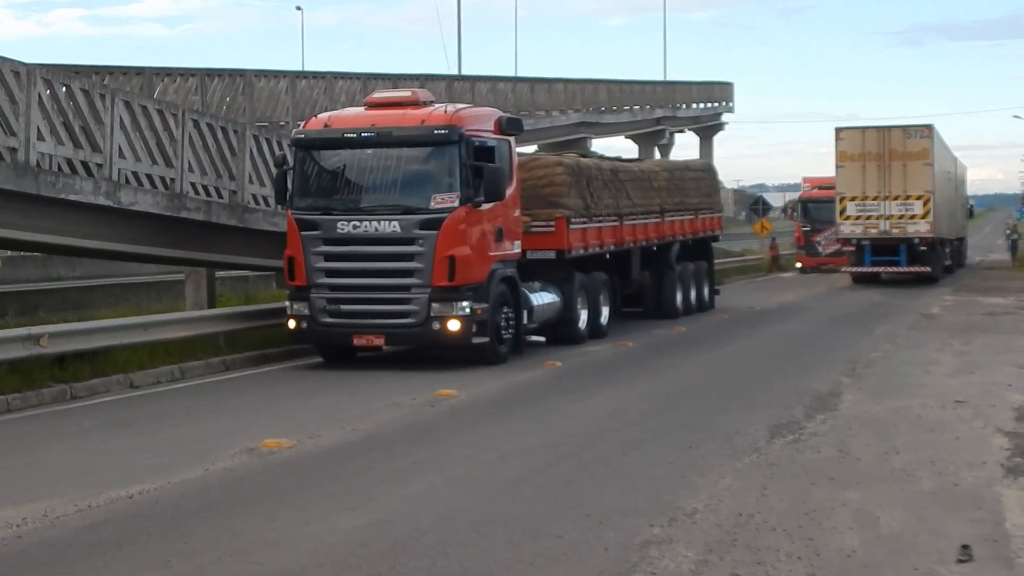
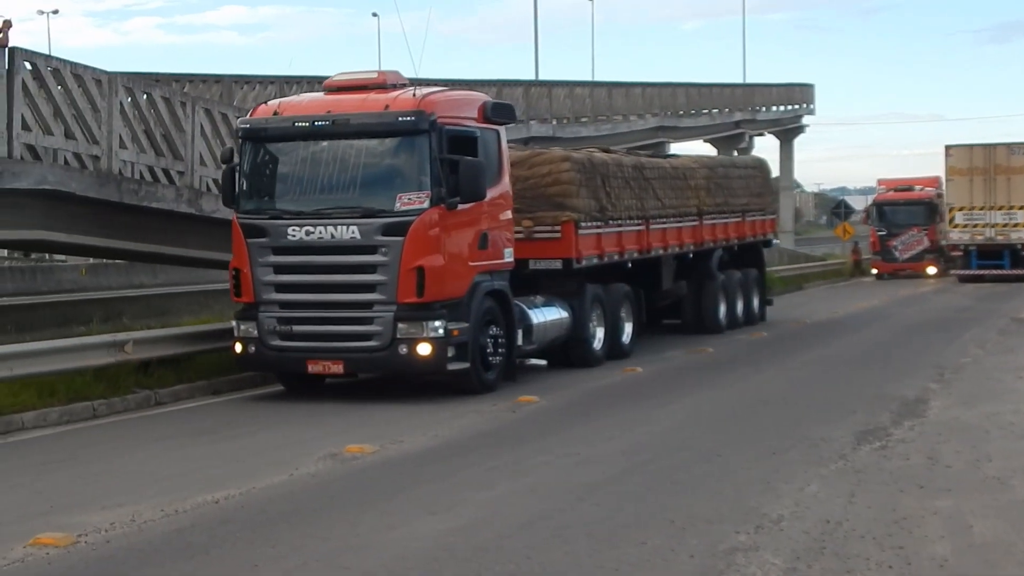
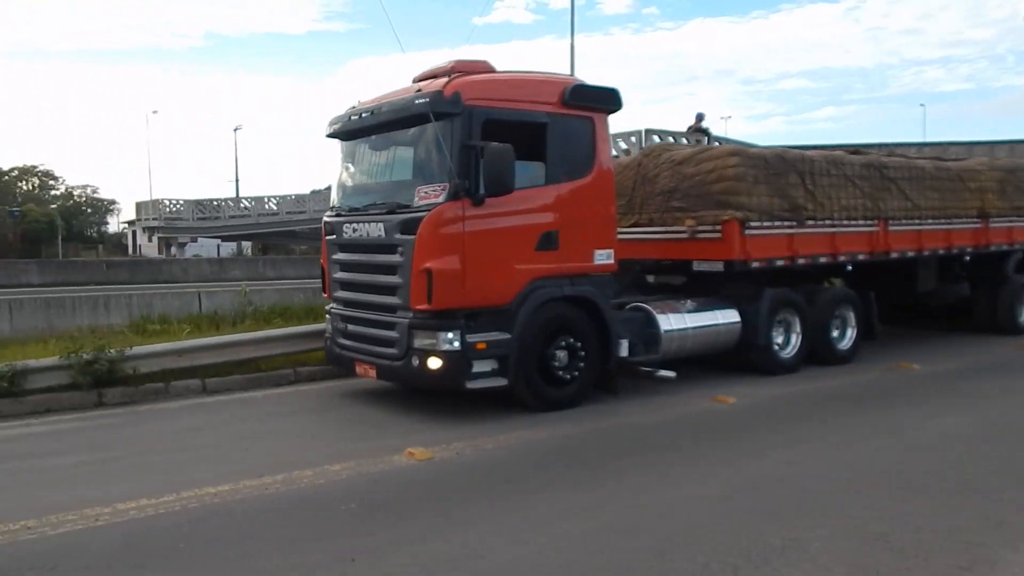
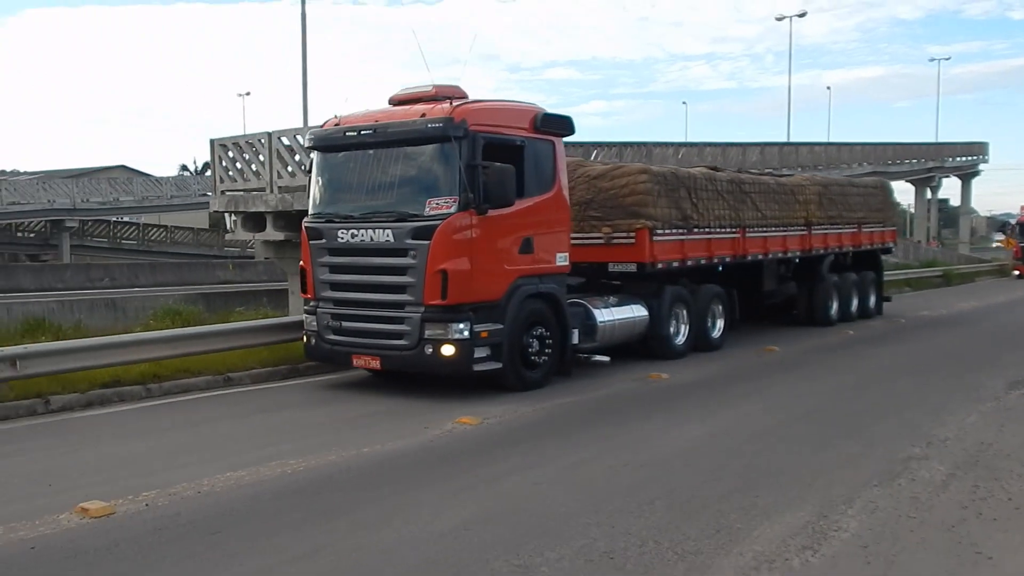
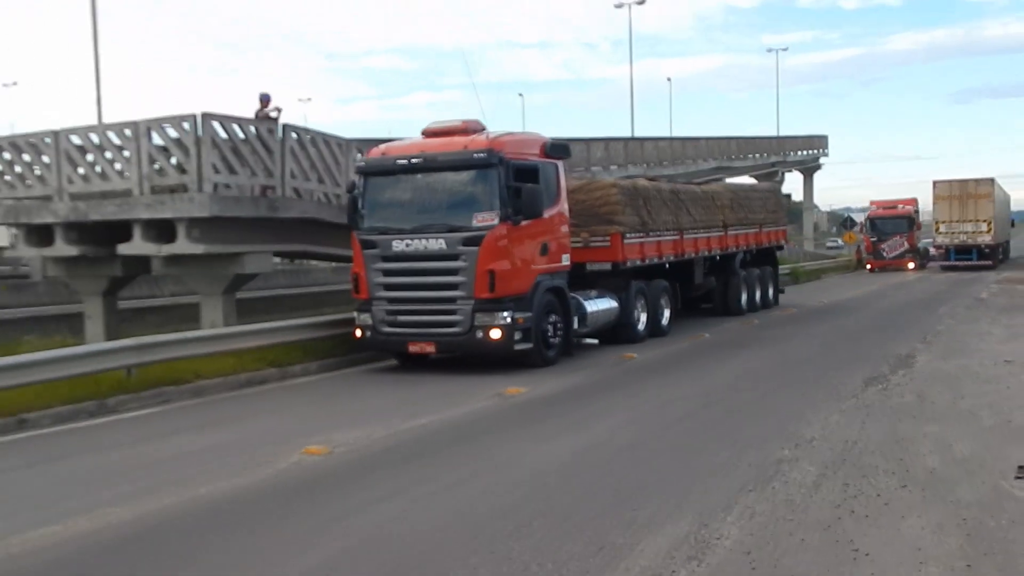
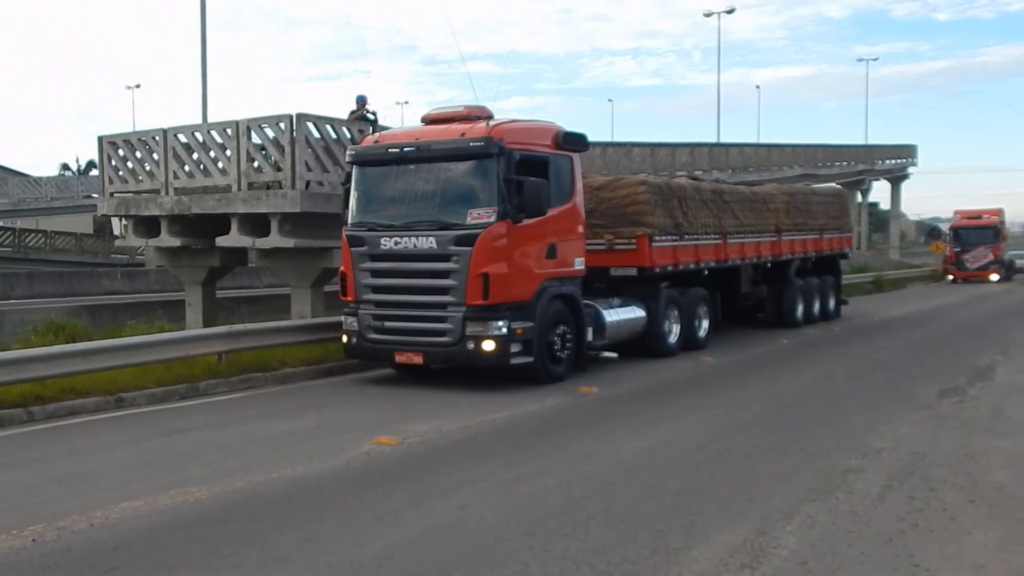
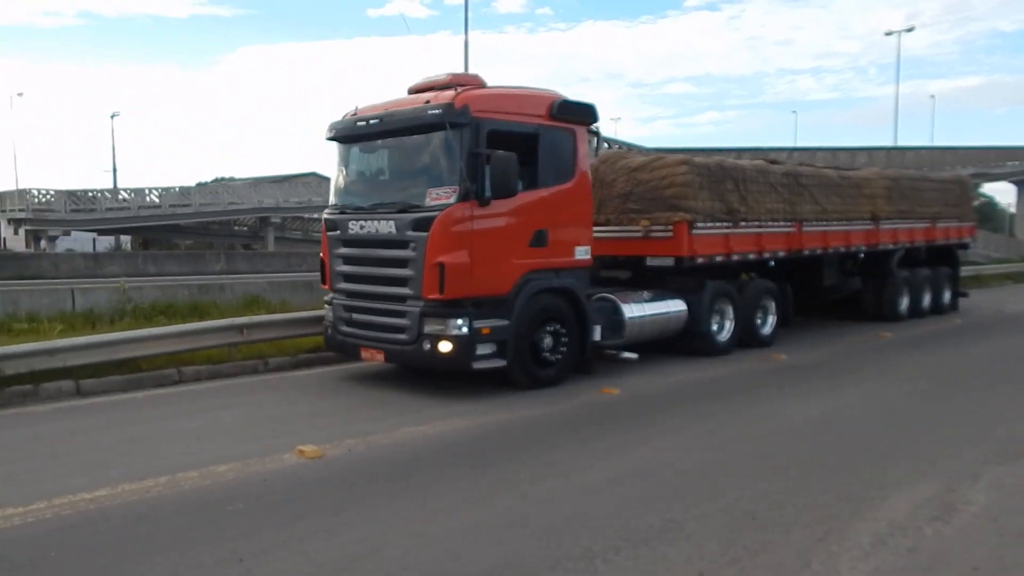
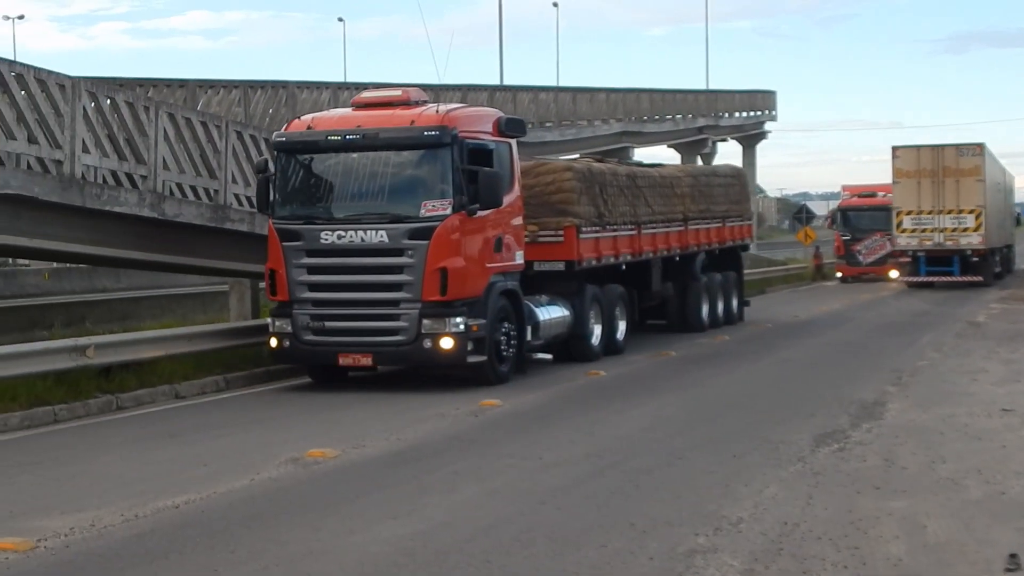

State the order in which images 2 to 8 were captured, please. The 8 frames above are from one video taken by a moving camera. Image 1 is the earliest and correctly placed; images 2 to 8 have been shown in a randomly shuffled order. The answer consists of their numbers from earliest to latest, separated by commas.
8, 2, 5, 6, 4, 7, 3
